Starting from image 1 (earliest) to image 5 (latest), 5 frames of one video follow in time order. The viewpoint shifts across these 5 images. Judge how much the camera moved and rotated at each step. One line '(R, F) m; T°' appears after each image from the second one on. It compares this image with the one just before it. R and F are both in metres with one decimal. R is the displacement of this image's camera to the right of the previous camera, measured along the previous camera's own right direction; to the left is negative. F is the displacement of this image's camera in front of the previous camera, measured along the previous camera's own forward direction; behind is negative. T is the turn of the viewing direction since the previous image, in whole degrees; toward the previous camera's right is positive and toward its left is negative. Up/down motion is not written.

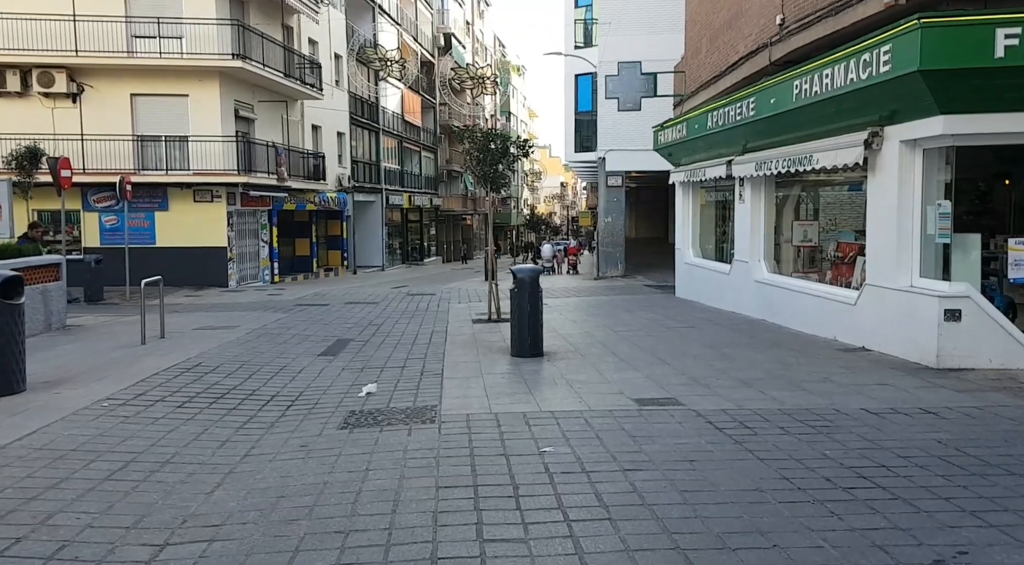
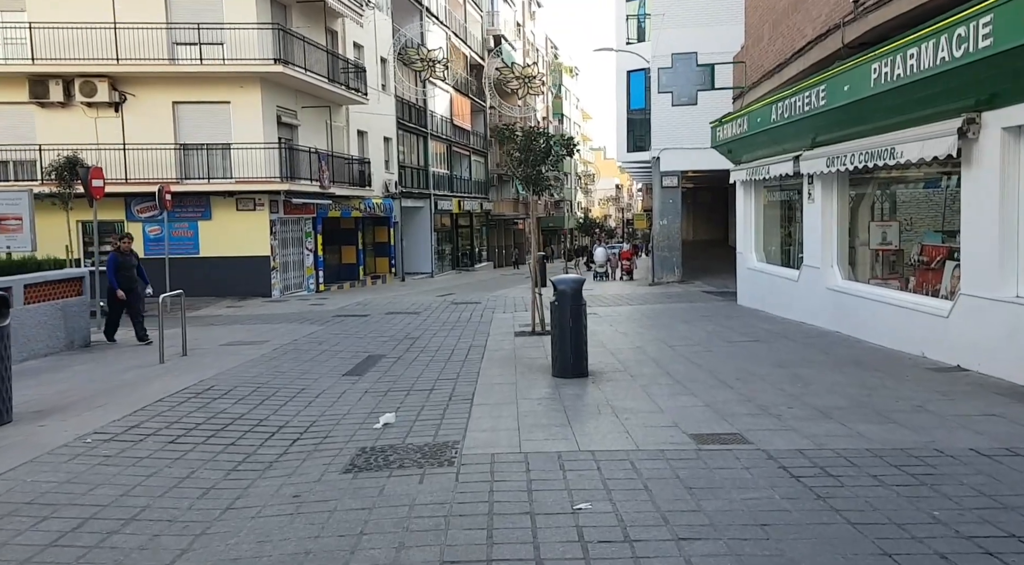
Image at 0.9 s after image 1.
(+0.2, +1.0) m; -4°
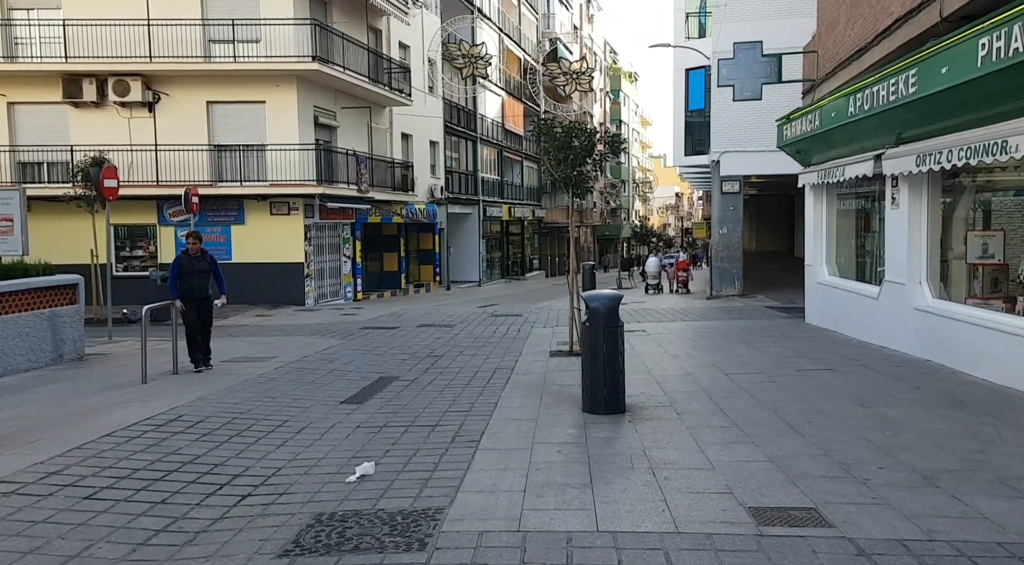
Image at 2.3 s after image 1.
(+0.3, +1.4) m; -4°
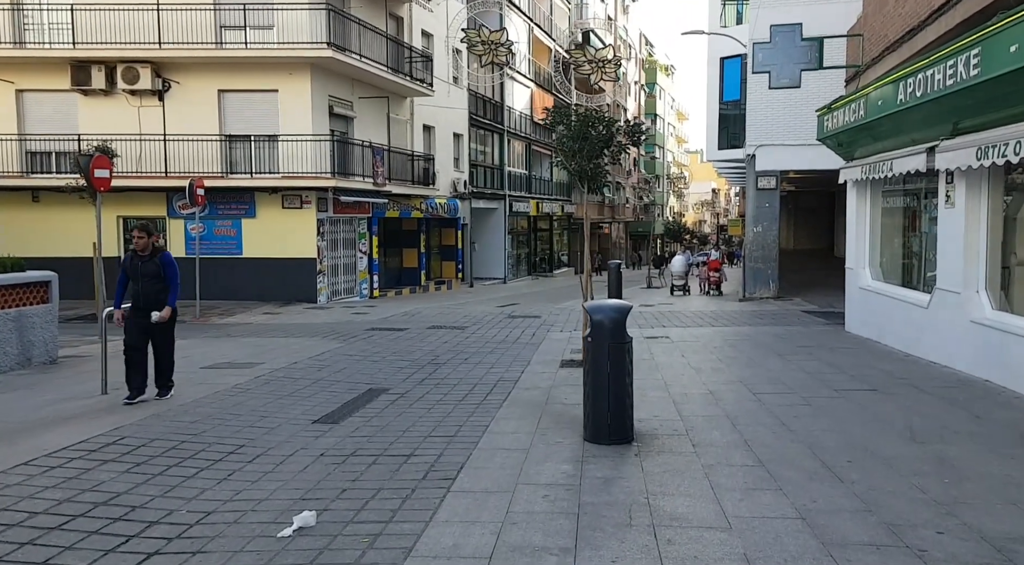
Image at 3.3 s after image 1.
(+0.3, +1.0) m; -2°
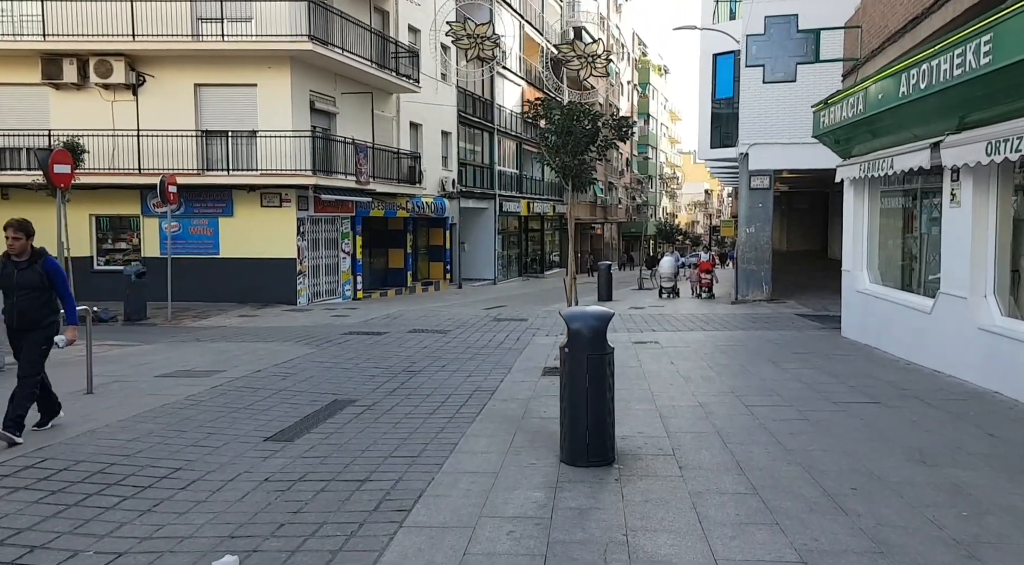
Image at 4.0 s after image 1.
(+0.2, +0.6) m; 0°
